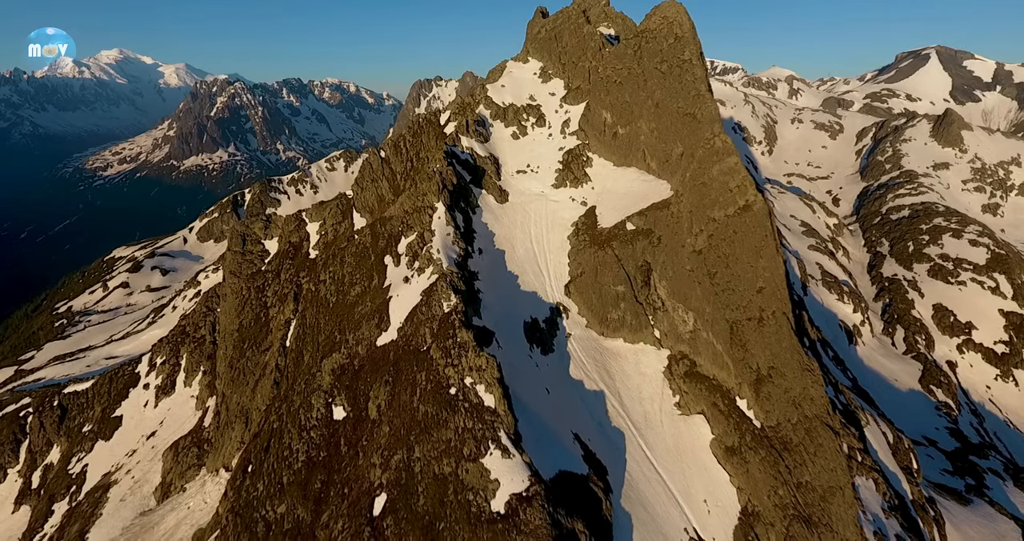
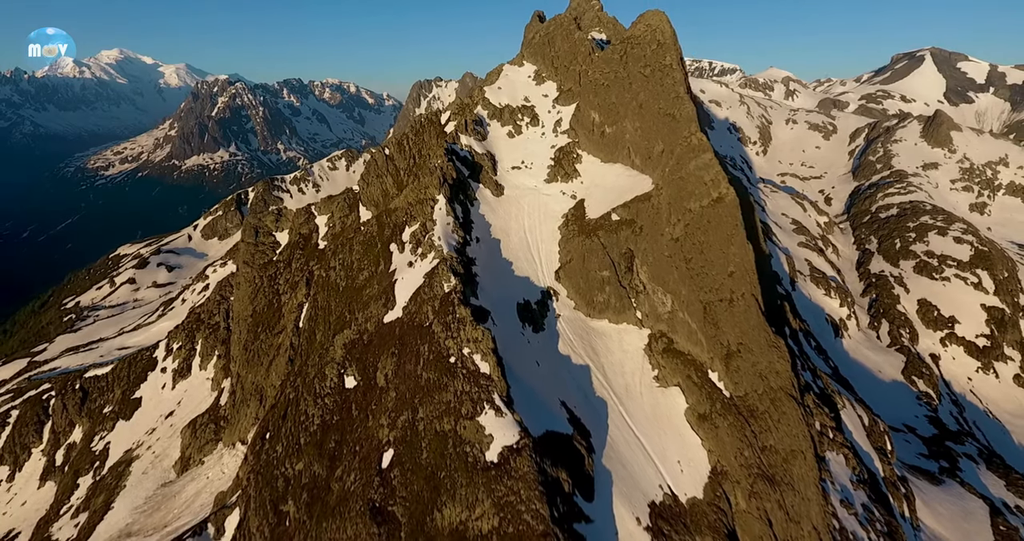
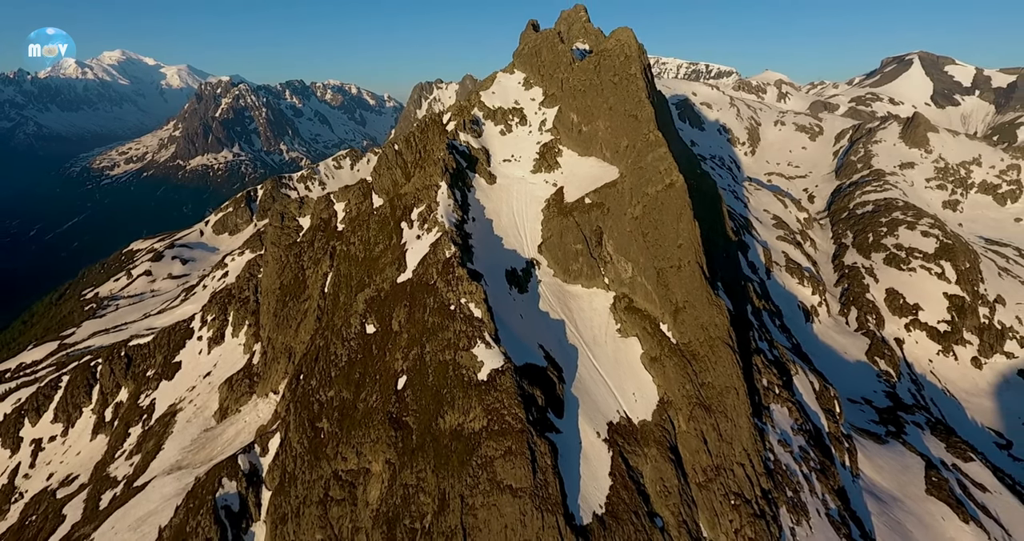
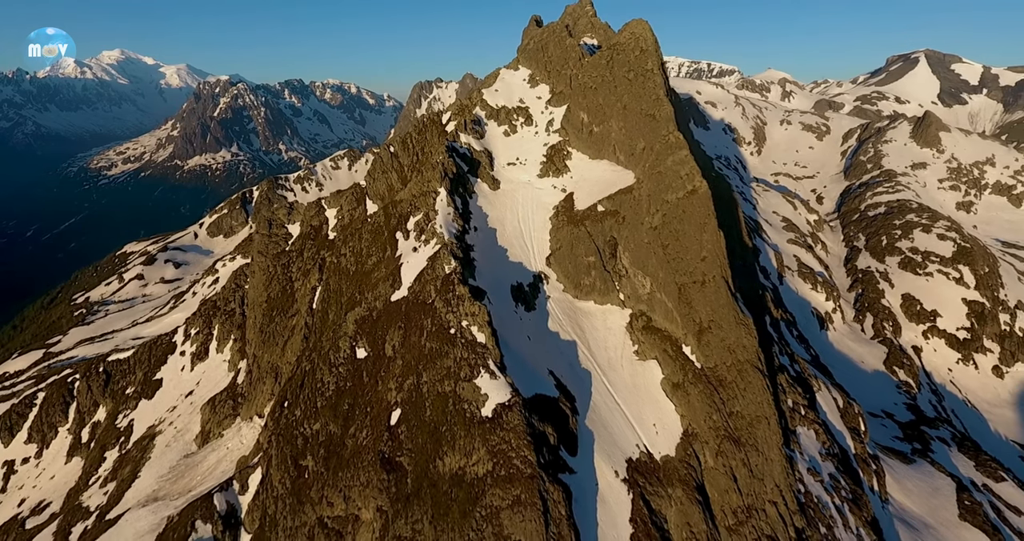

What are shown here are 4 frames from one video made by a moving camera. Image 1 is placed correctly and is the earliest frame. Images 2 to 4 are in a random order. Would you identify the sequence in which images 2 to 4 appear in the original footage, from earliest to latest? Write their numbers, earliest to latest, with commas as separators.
2, 4, 3
